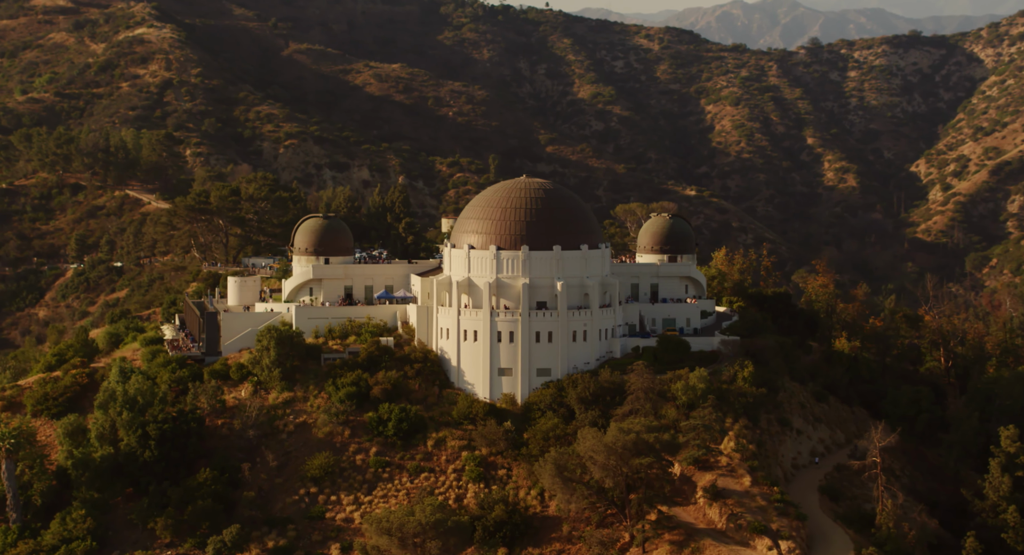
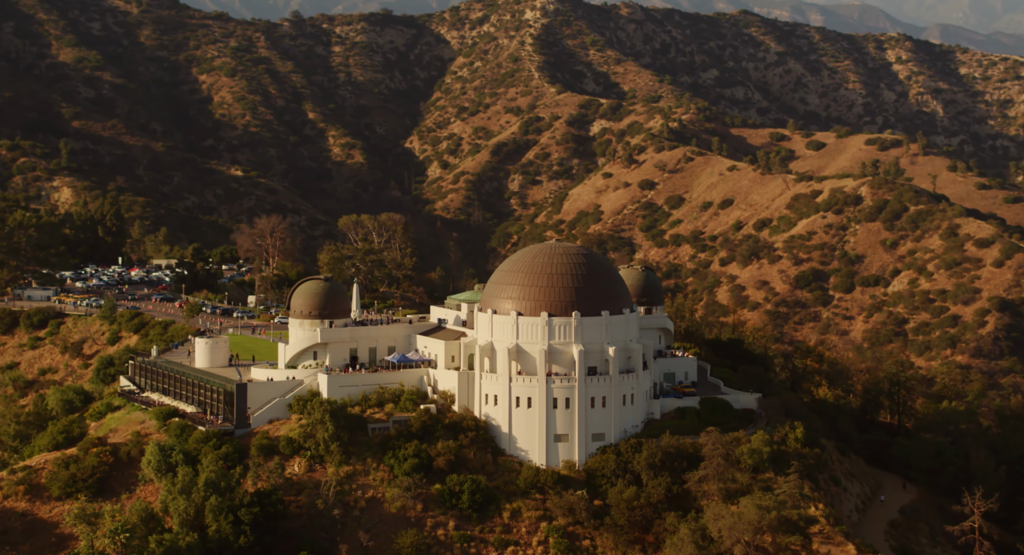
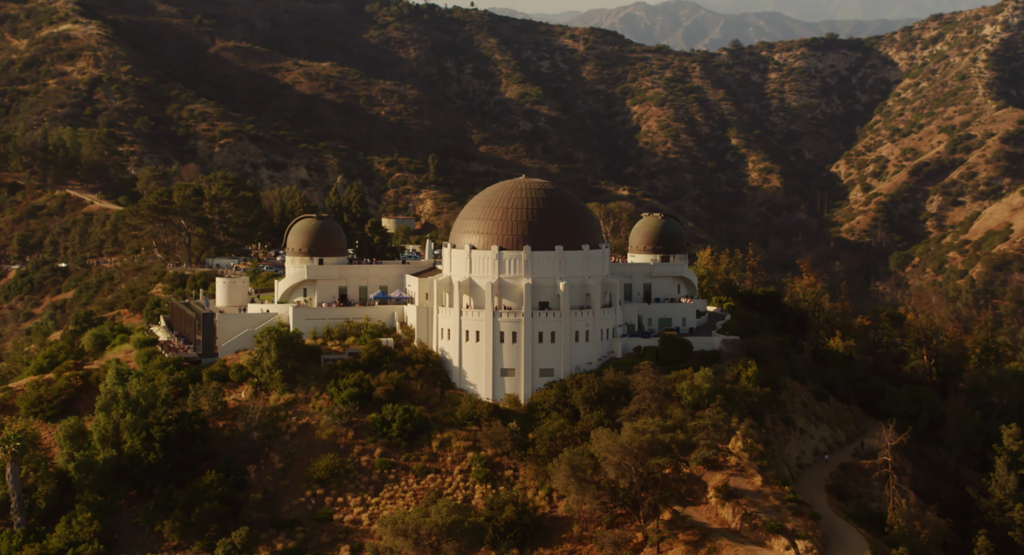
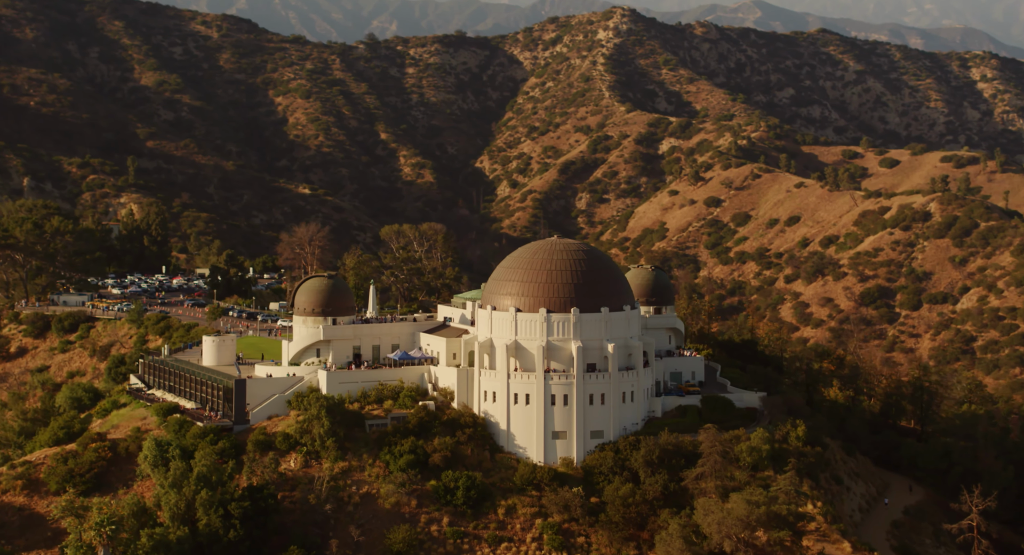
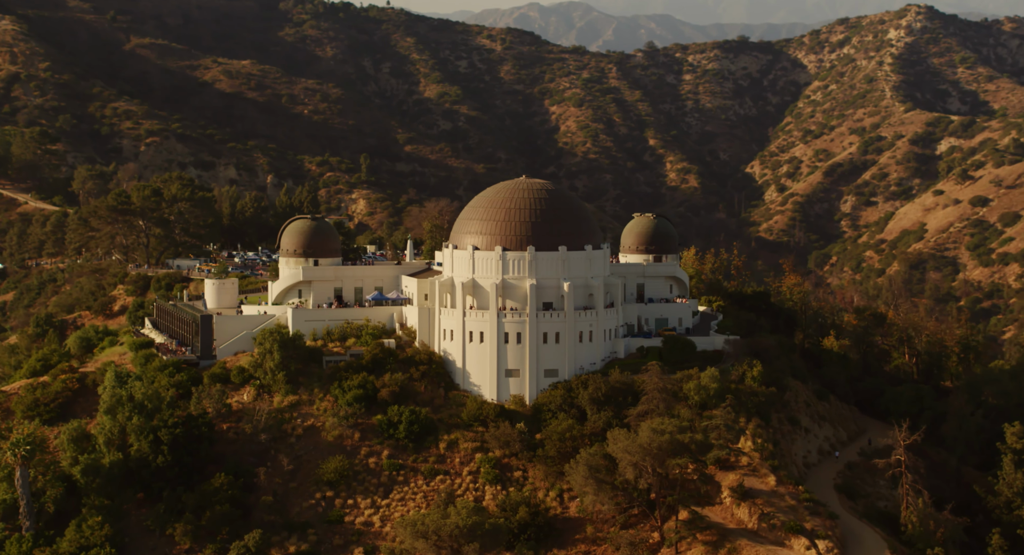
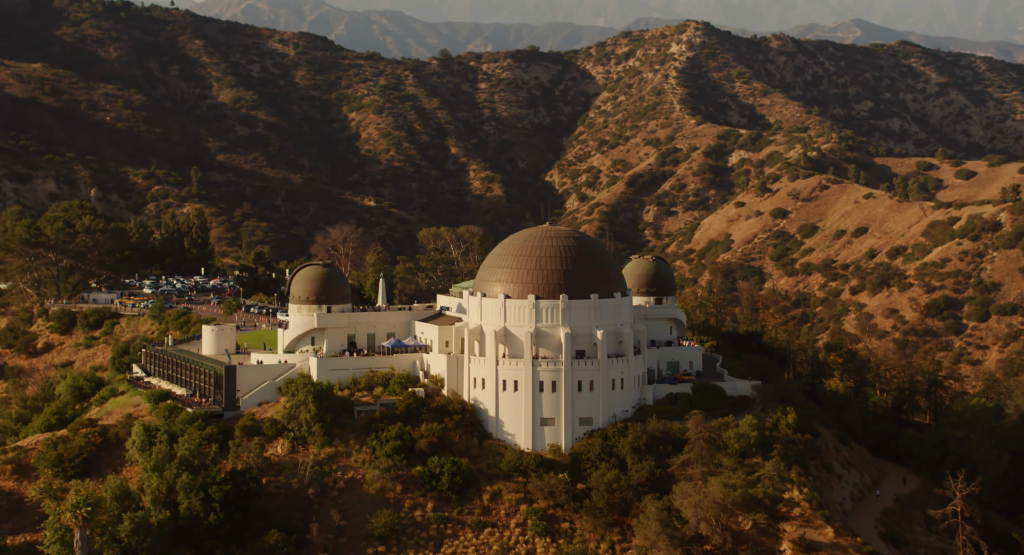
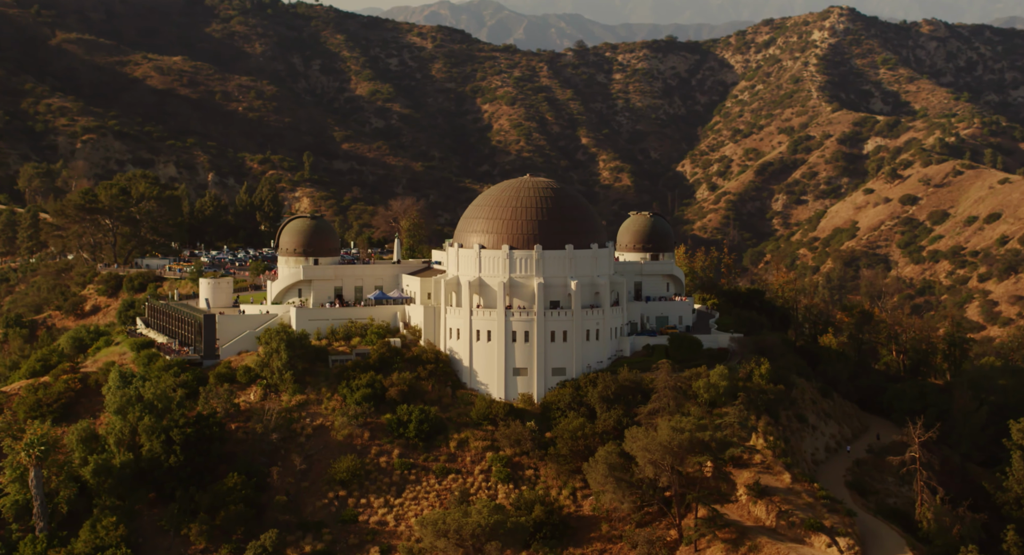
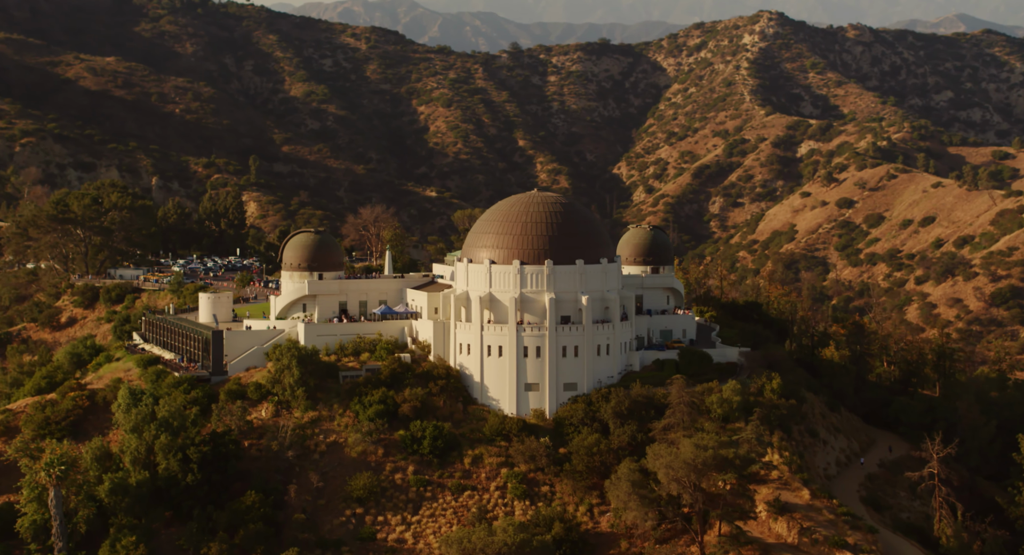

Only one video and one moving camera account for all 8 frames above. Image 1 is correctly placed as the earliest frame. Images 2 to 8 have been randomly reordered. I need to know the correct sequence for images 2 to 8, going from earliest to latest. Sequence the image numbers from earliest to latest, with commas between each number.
3, 5, 7, 8, 6, 4, 2
